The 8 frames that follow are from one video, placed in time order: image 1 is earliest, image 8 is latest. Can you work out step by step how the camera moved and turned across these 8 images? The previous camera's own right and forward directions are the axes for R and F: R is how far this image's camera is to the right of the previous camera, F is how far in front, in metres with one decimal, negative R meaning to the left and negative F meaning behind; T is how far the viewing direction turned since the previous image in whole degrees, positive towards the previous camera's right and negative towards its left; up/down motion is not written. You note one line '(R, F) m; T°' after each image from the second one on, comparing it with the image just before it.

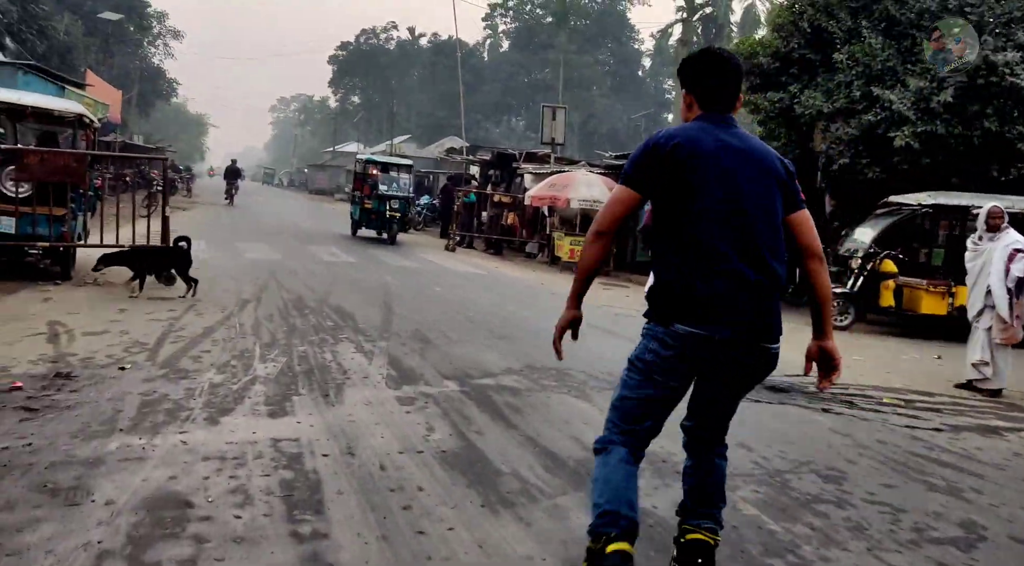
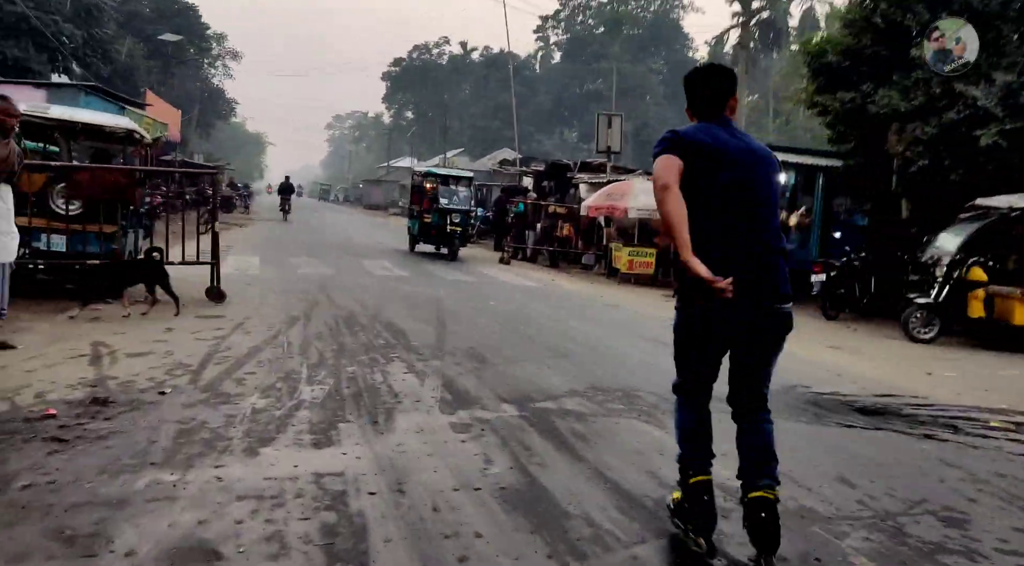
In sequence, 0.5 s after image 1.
(-0.1, +0.4) m; -4°
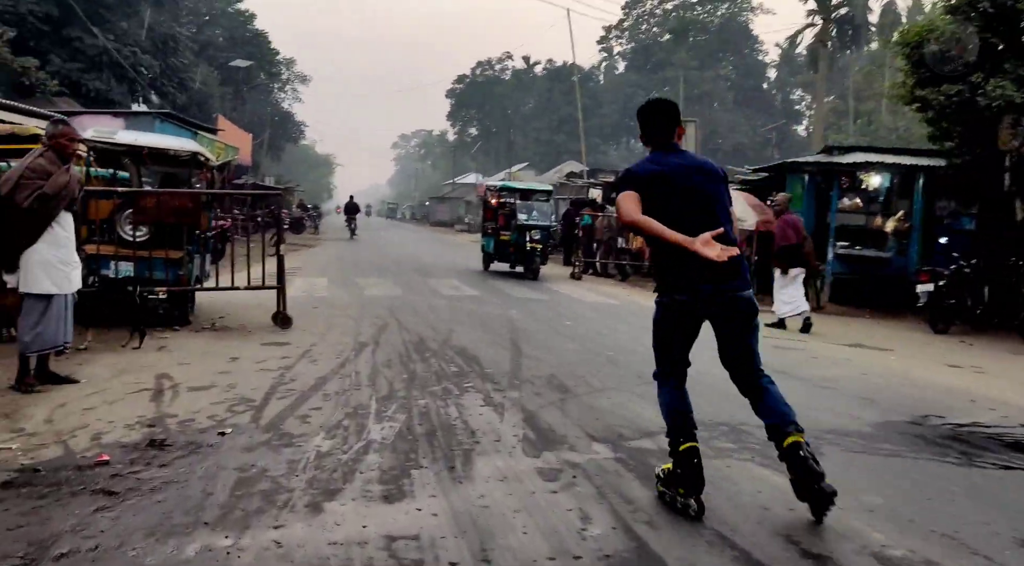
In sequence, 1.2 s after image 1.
(-0.1, +0.5) m; -5°
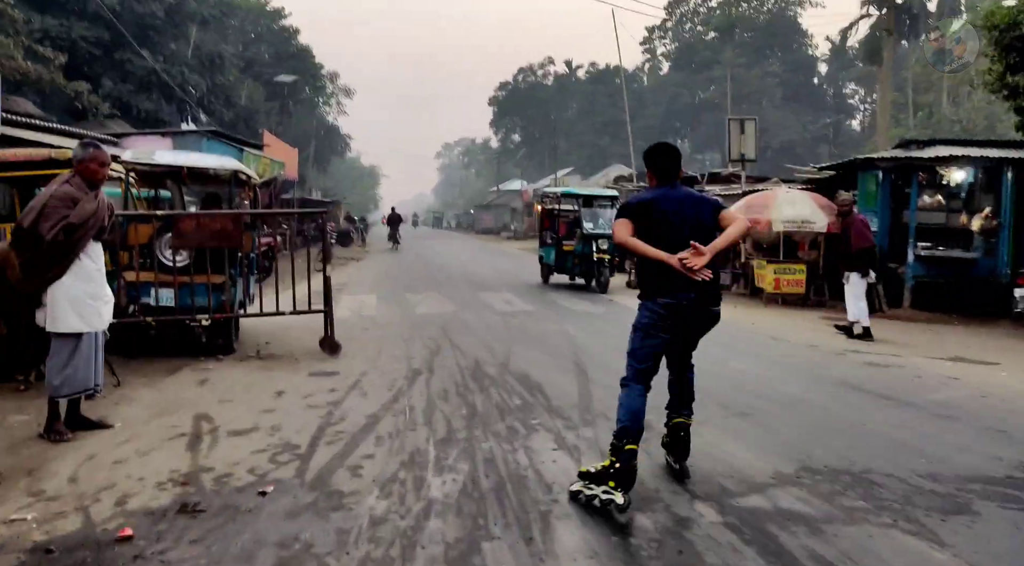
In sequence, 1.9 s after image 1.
(-0.1, +0.6) m; -3°
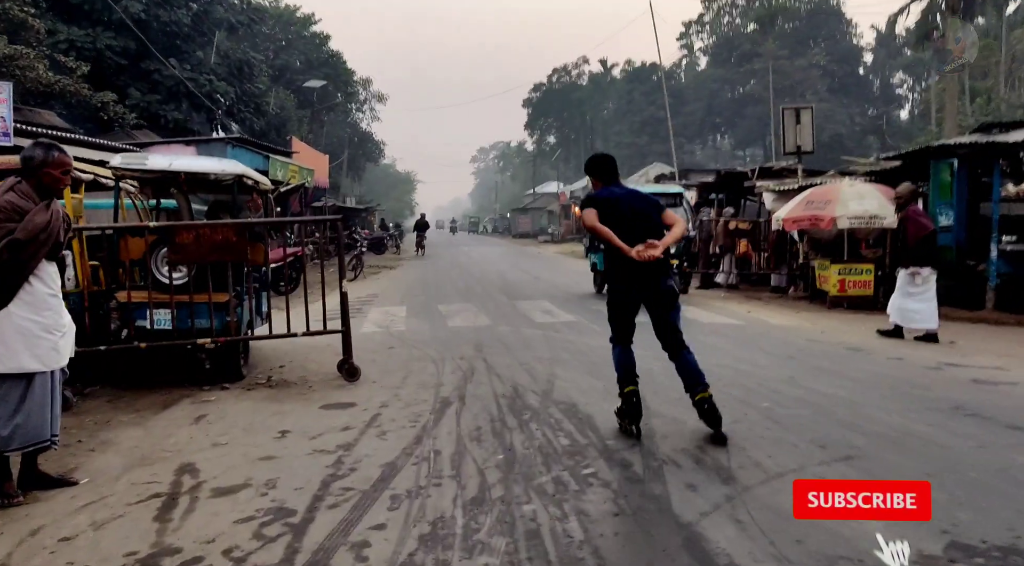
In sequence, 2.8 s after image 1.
(0.0, +0.9) m; -3°
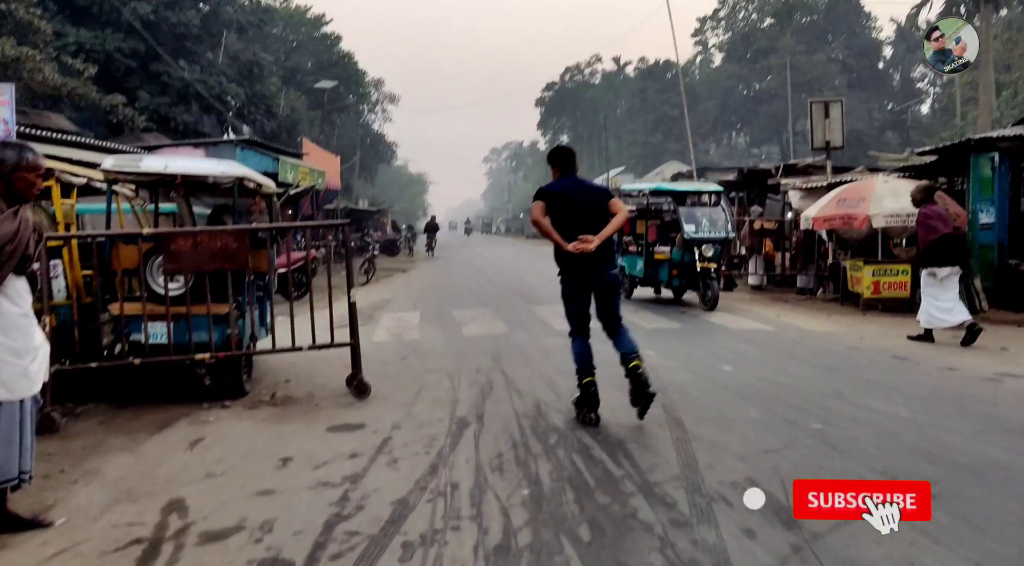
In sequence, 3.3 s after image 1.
(-0.1, +0.5) m; -1°
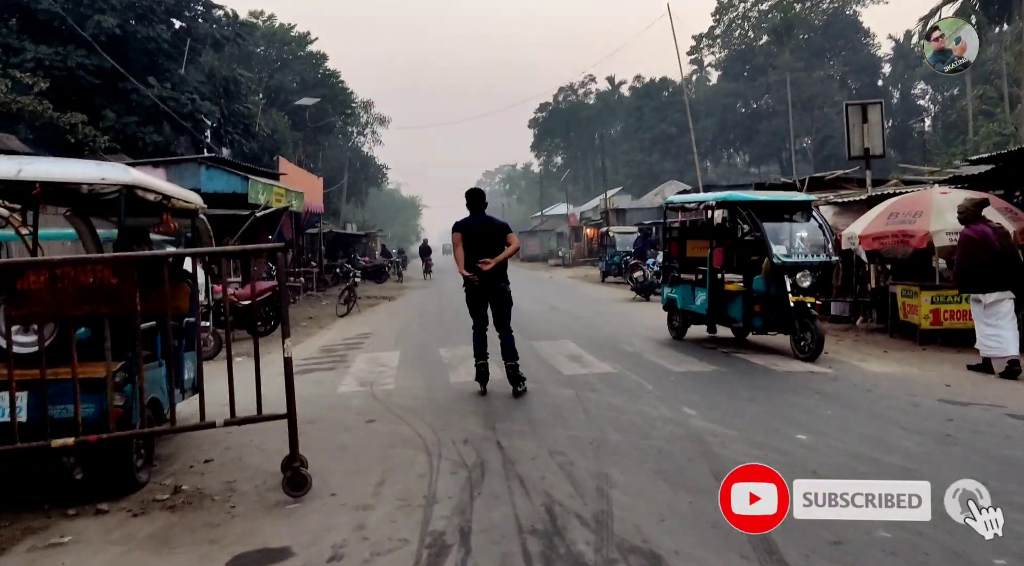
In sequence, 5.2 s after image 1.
(0.0, +1.7) m; 0°
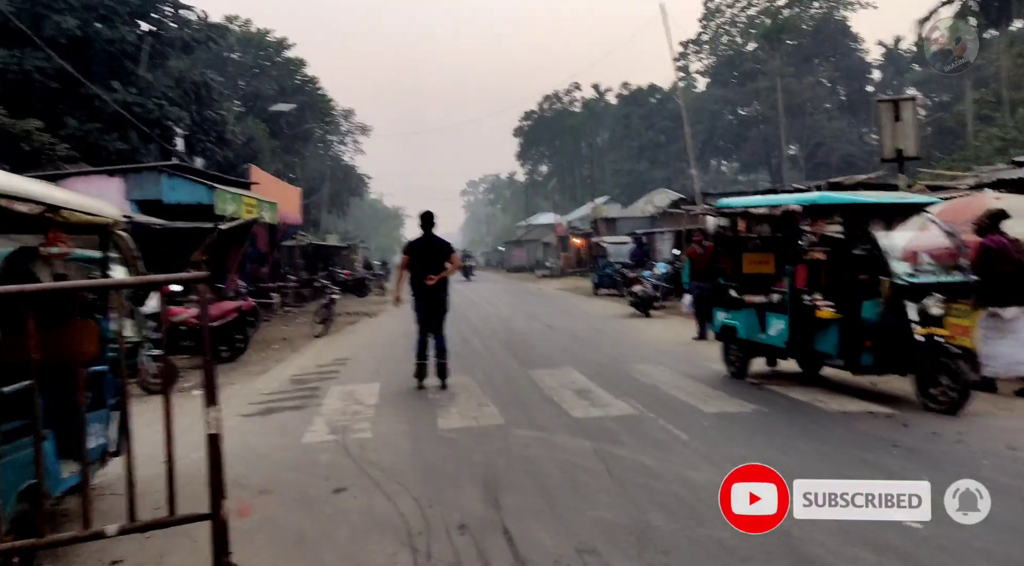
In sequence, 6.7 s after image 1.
(-0.1, +1.2) m; +1°
